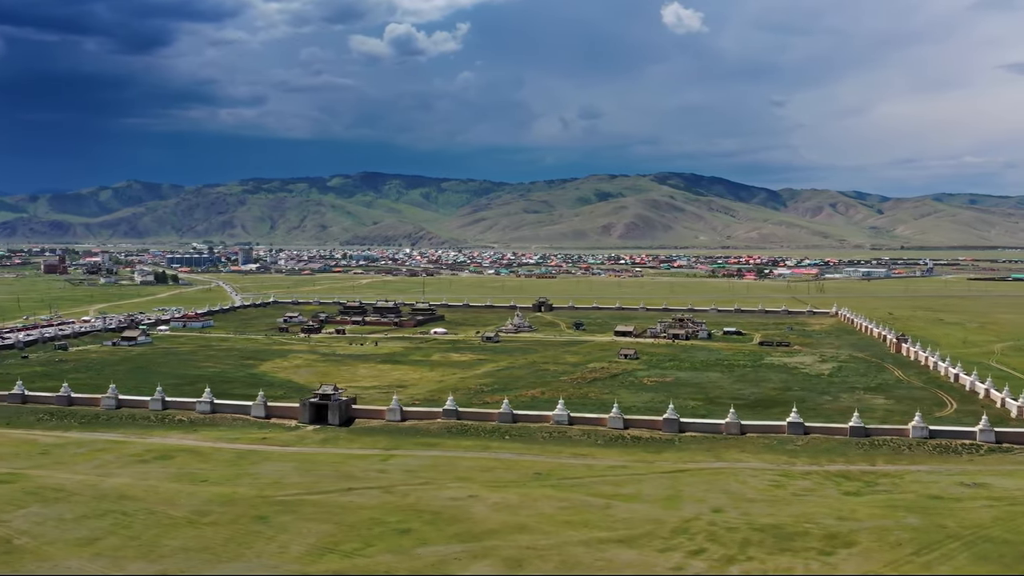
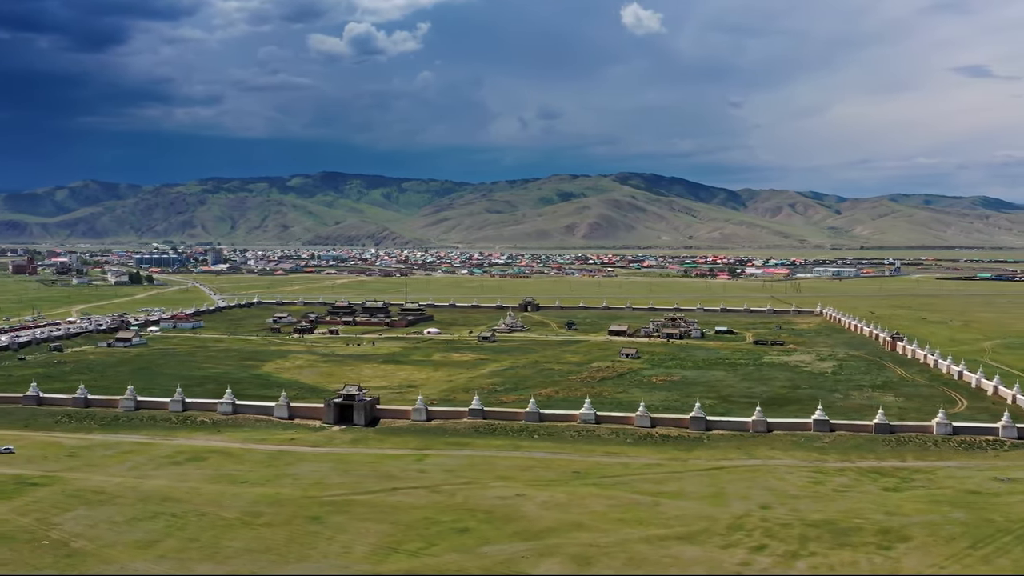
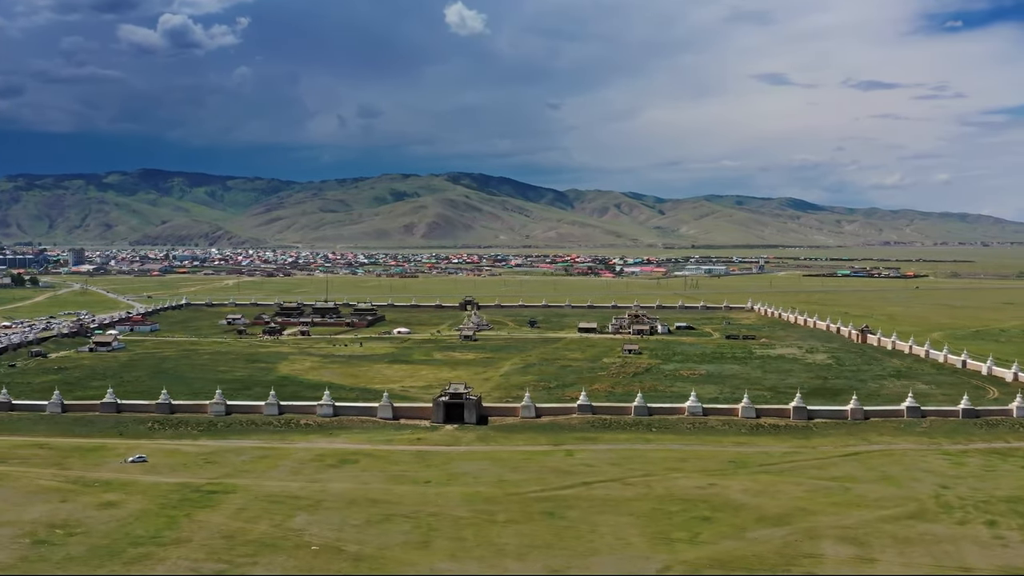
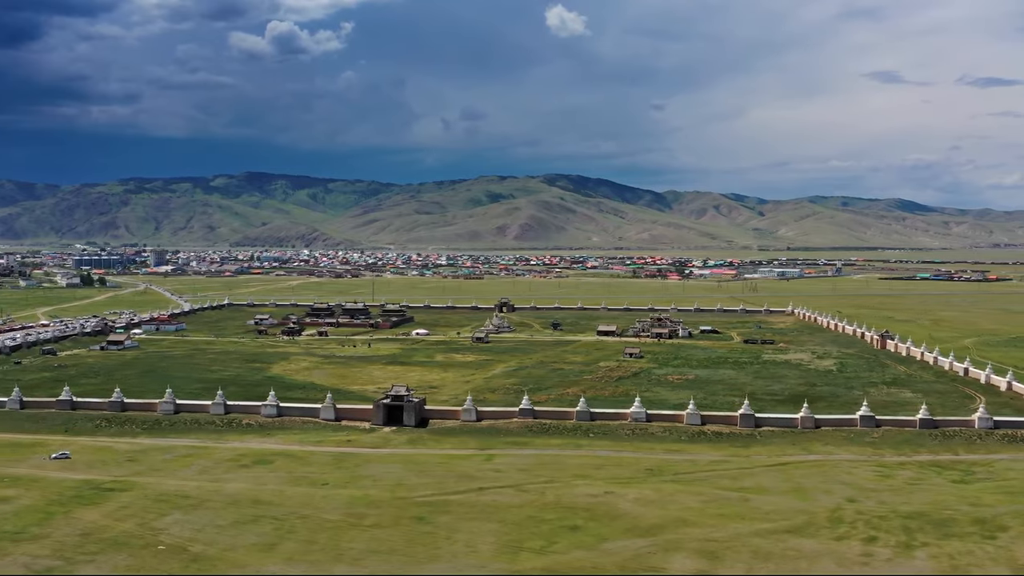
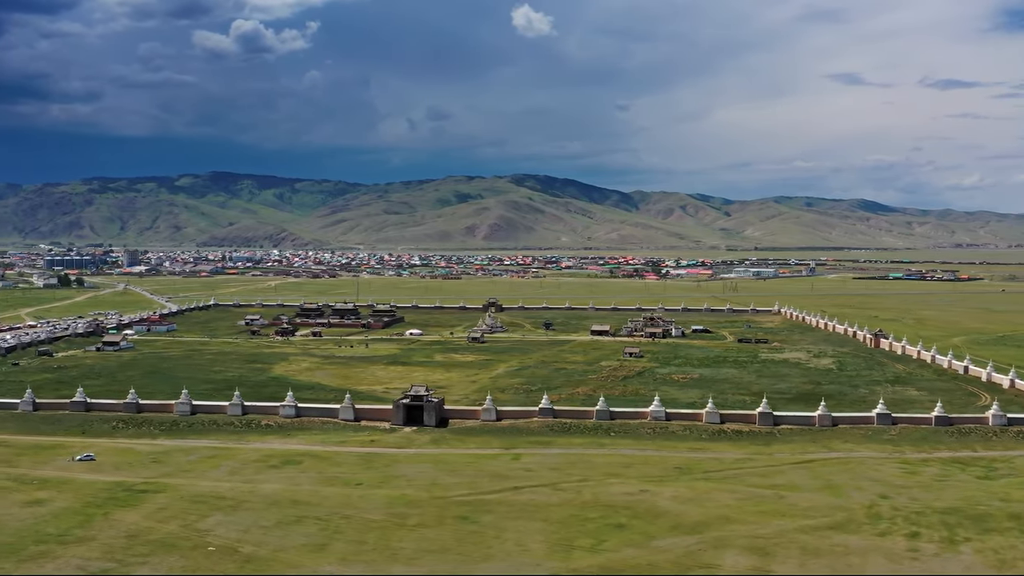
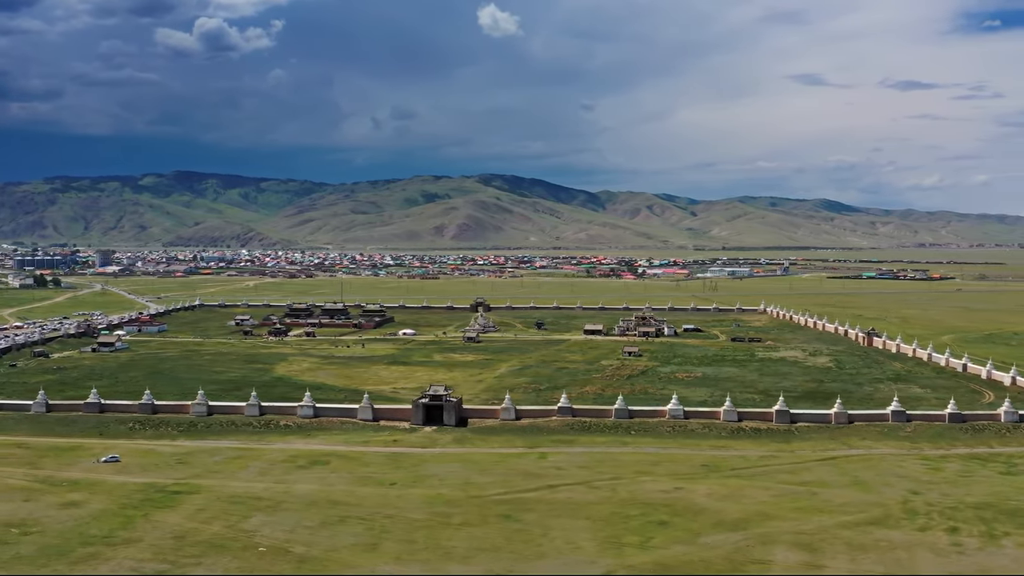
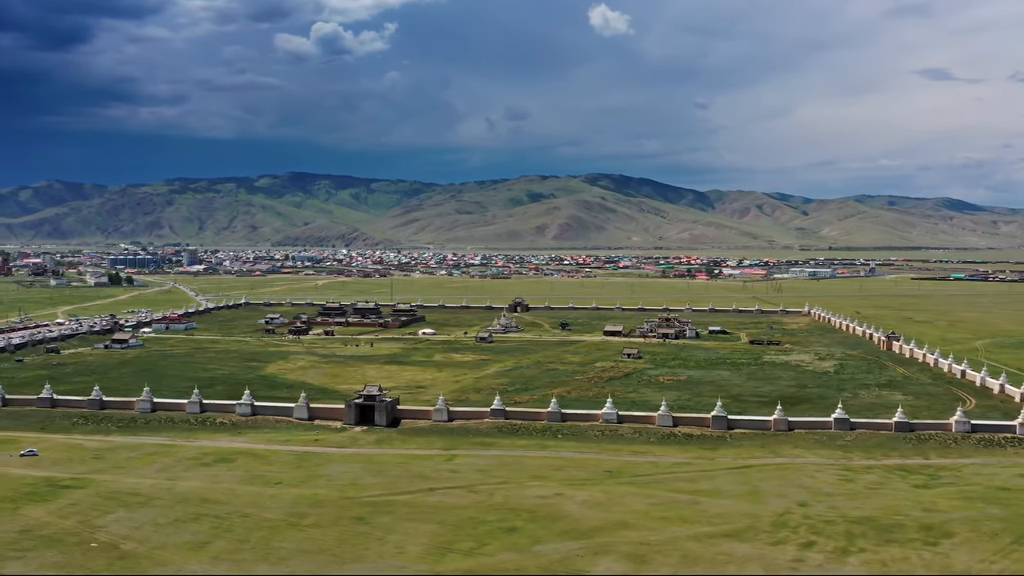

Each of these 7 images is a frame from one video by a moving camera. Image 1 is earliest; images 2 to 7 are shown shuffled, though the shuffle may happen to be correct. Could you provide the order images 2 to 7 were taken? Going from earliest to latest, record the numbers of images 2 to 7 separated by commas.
2, 7, 4, 5, 6, 3
